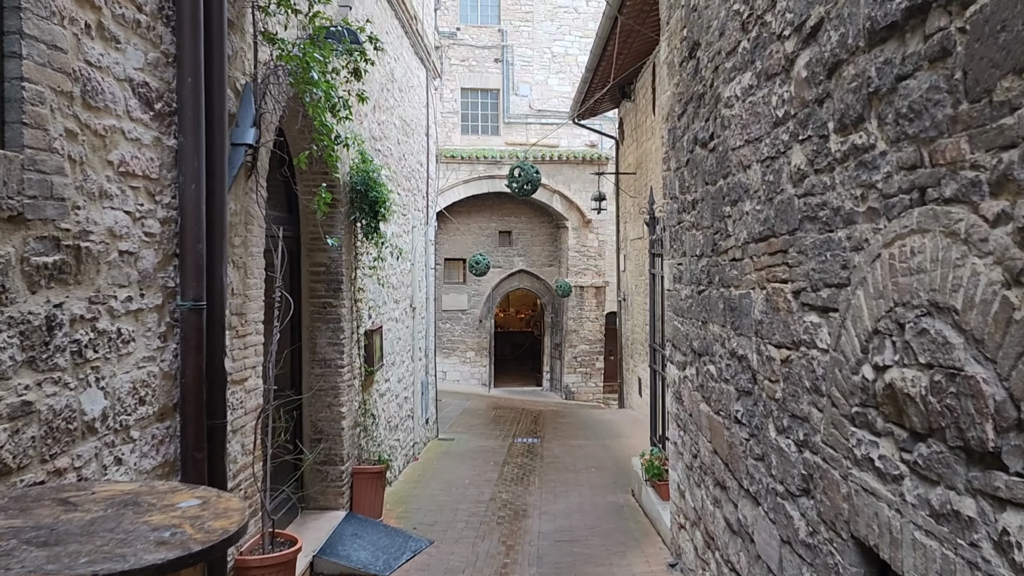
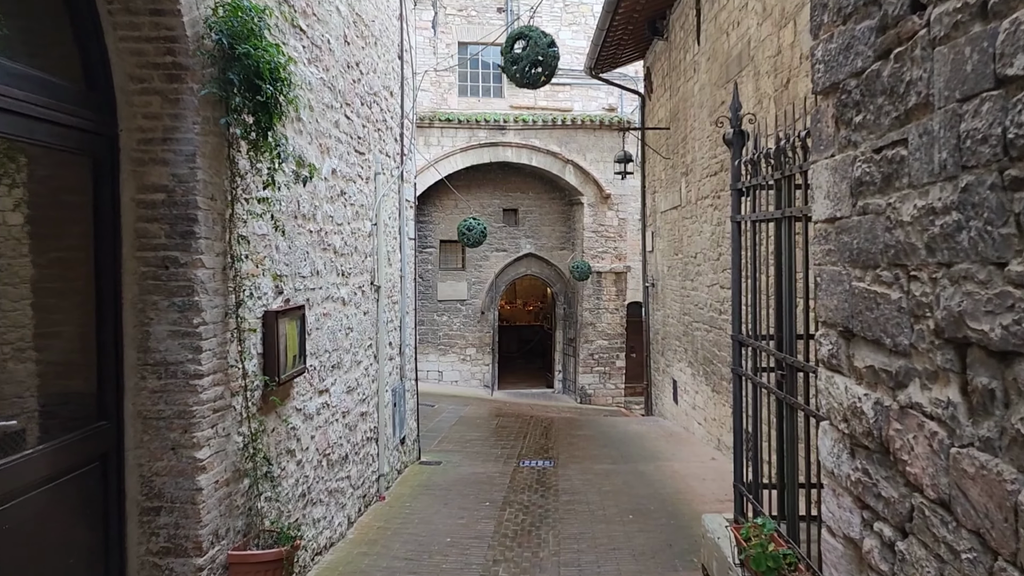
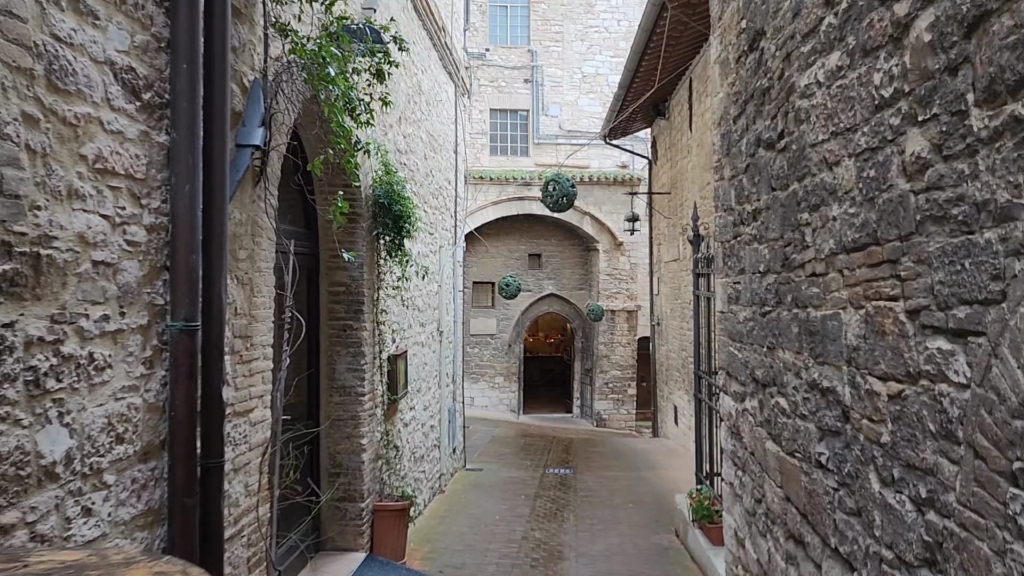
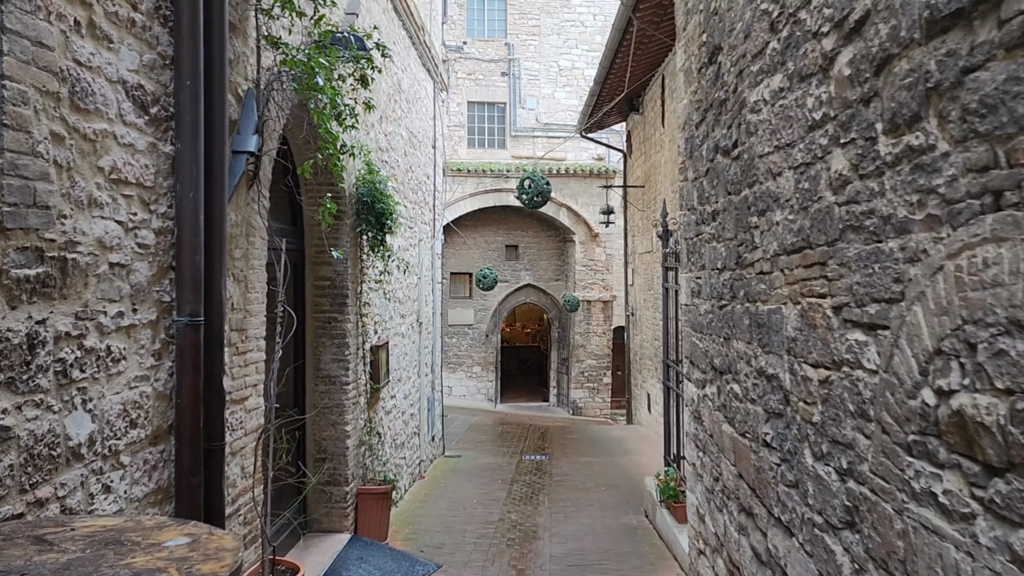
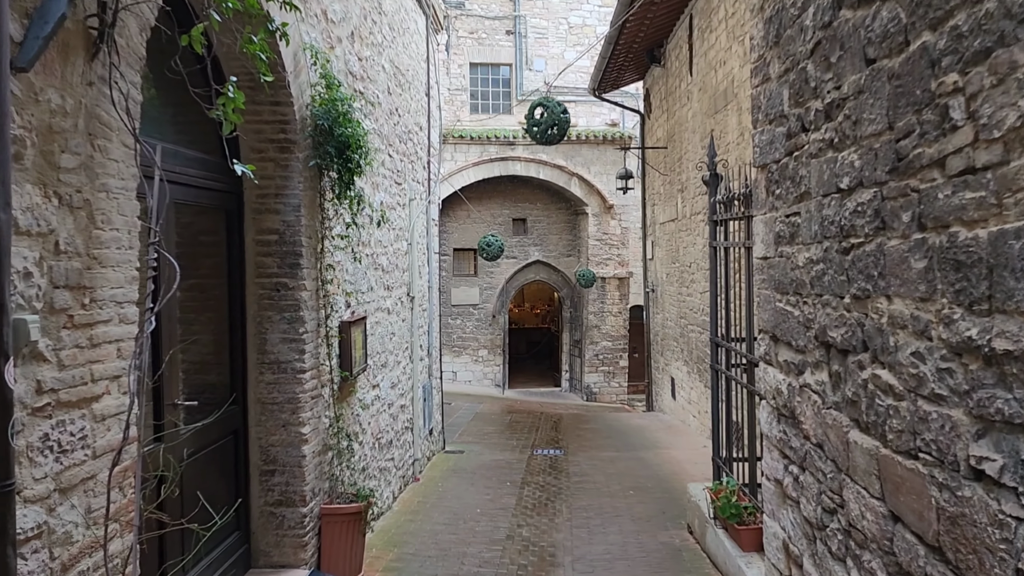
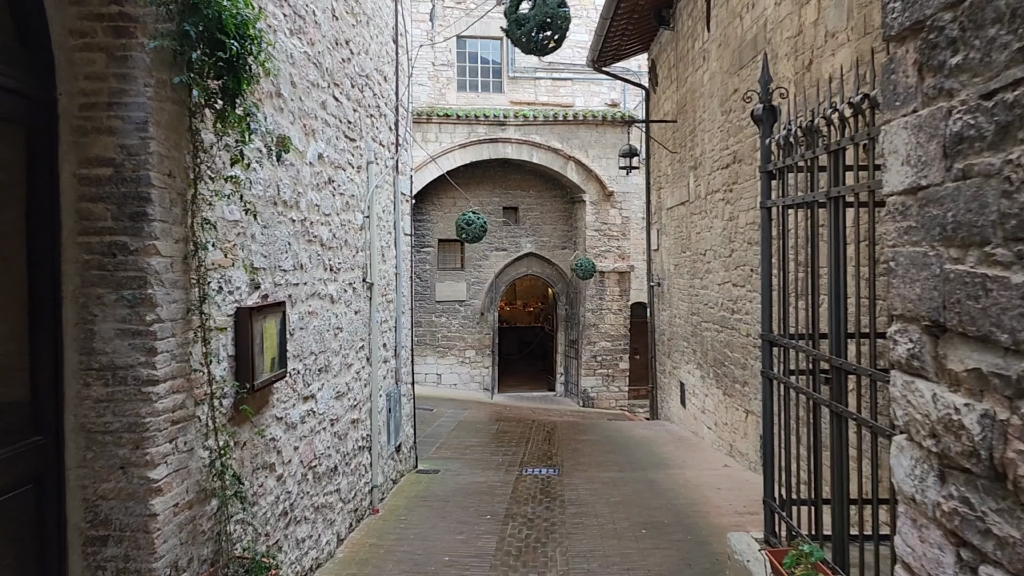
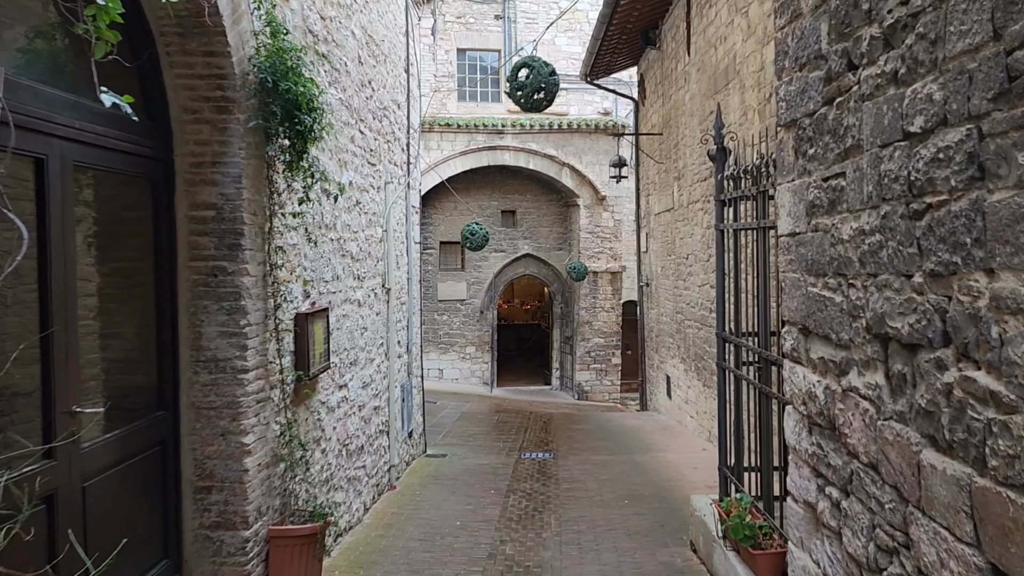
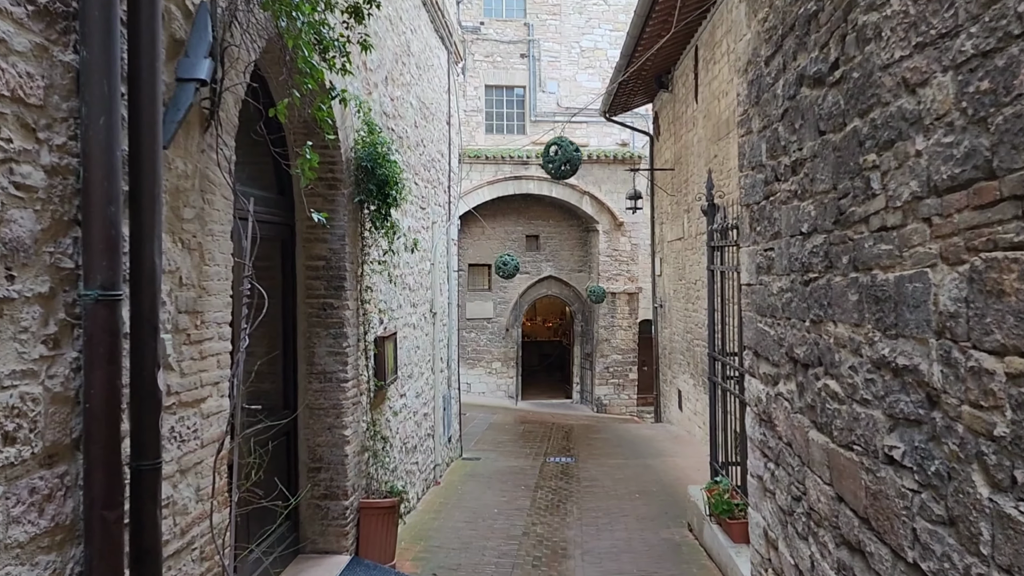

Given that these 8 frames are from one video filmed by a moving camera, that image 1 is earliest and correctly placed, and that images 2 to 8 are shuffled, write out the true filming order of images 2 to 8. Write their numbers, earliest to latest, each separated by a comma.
4, 3, 8, 5, 7, 2, 6
